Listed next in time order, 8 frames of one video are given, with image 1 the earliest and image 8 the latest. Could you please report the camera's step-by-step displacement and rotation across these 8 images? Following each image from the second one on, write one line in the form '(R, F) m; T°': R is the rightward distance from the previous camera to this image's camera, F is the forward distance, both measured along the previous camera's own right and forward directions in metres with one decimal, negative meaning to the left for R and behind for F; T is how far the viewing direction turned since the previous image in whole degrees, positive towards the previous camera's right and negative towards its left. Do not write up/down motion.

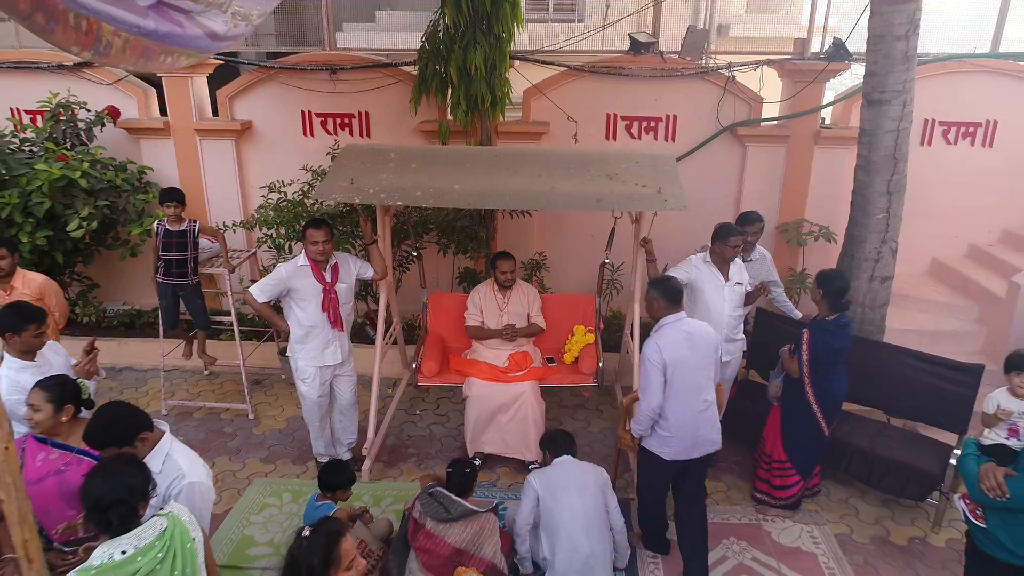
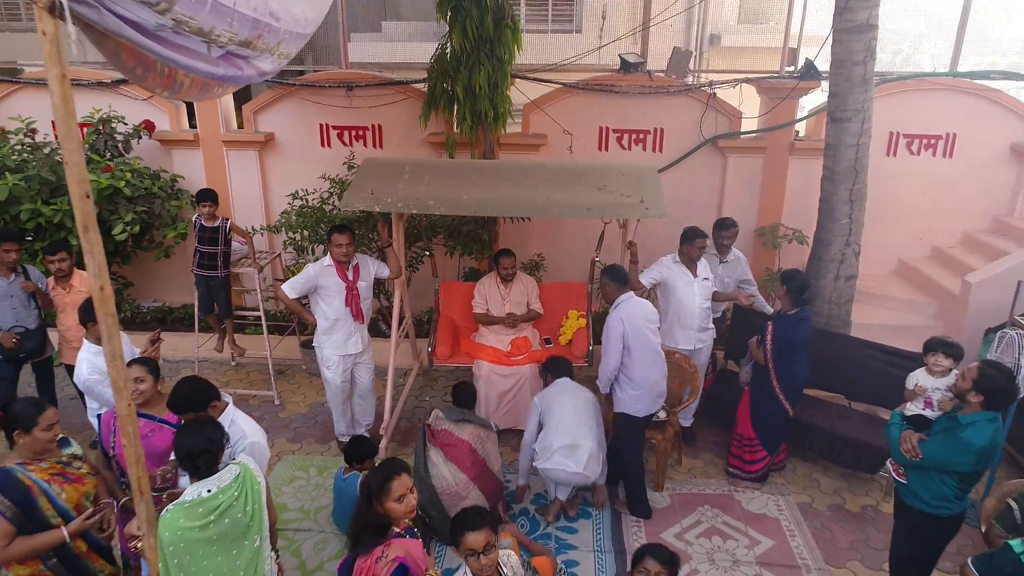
(0.0, -0.6) m; 0°
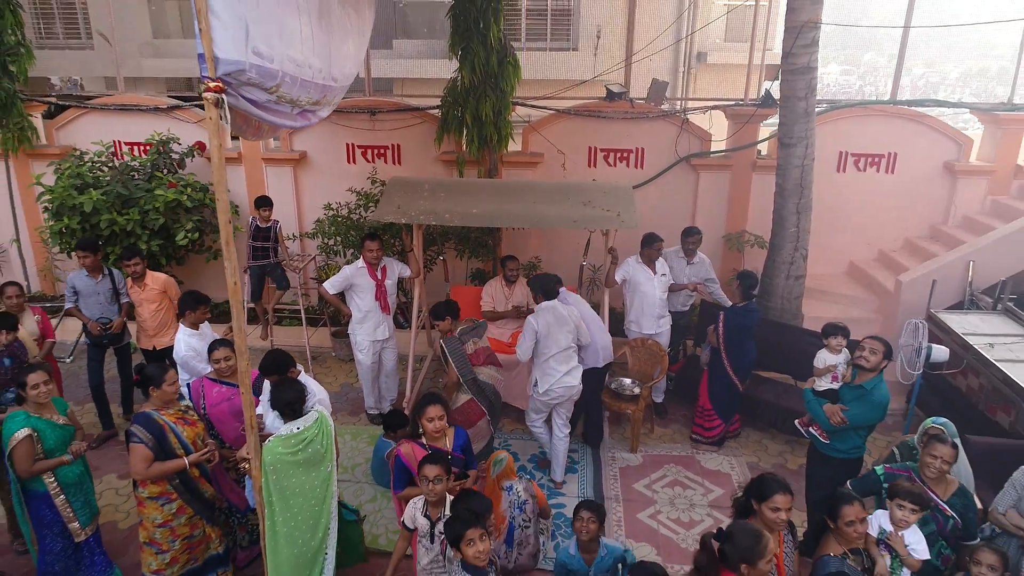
(0.0, -1.0) m; 0°
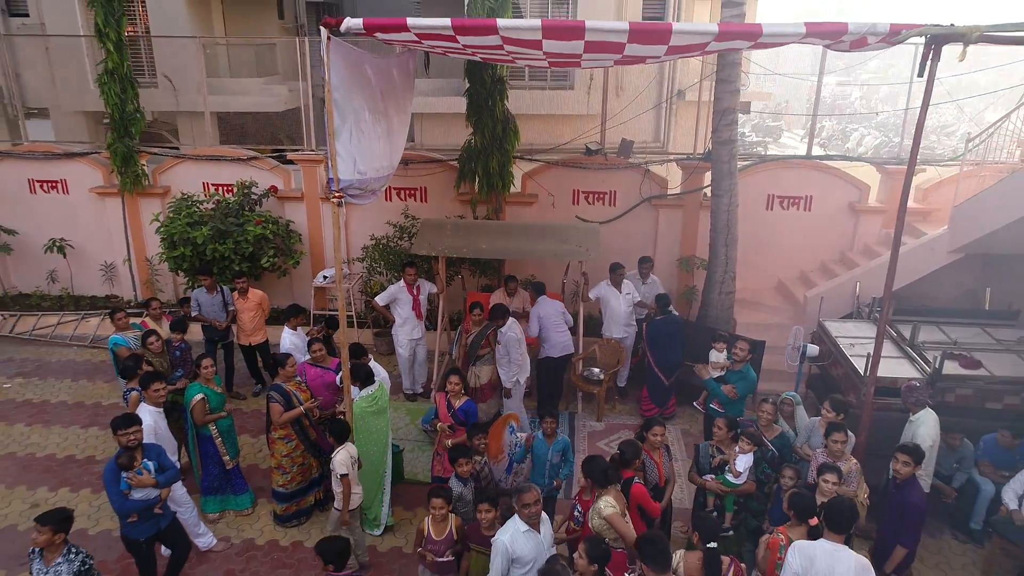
(+0.1, -2.2) m; -1°
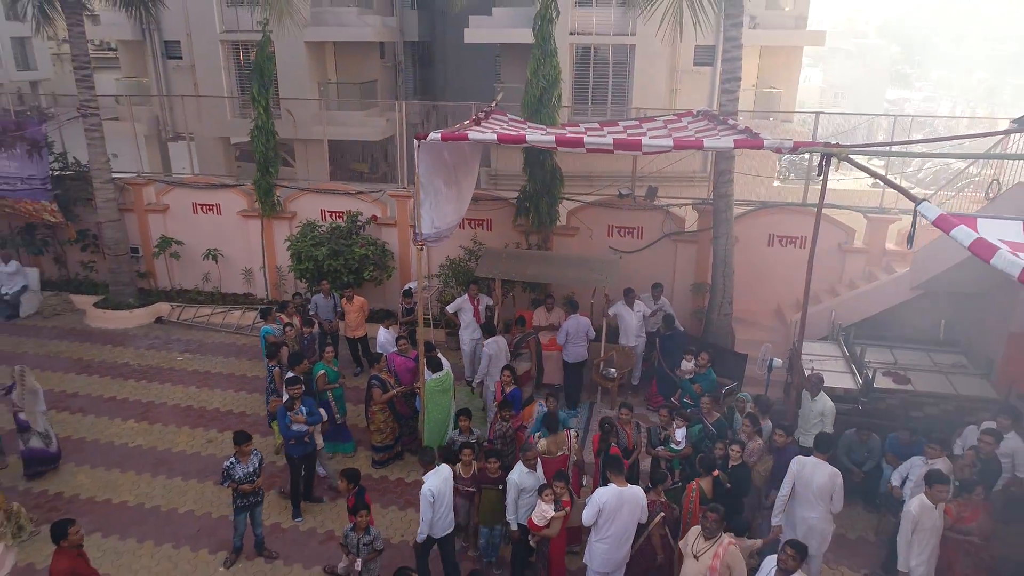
(+0.6, -2.5) m; -7°
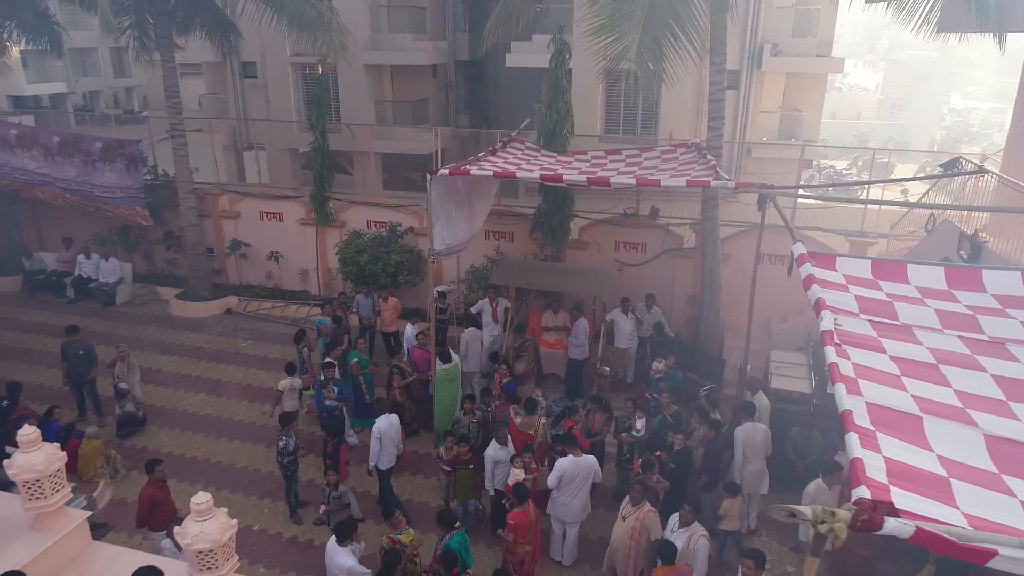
(+0.9, -1.6) m; -5°
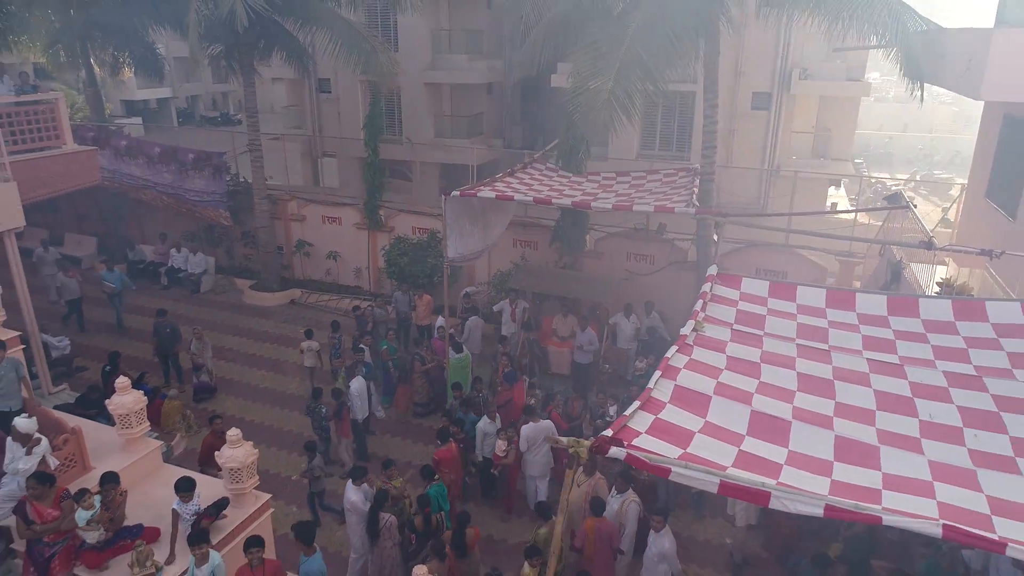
(+1.2, -1.7) m; -6°
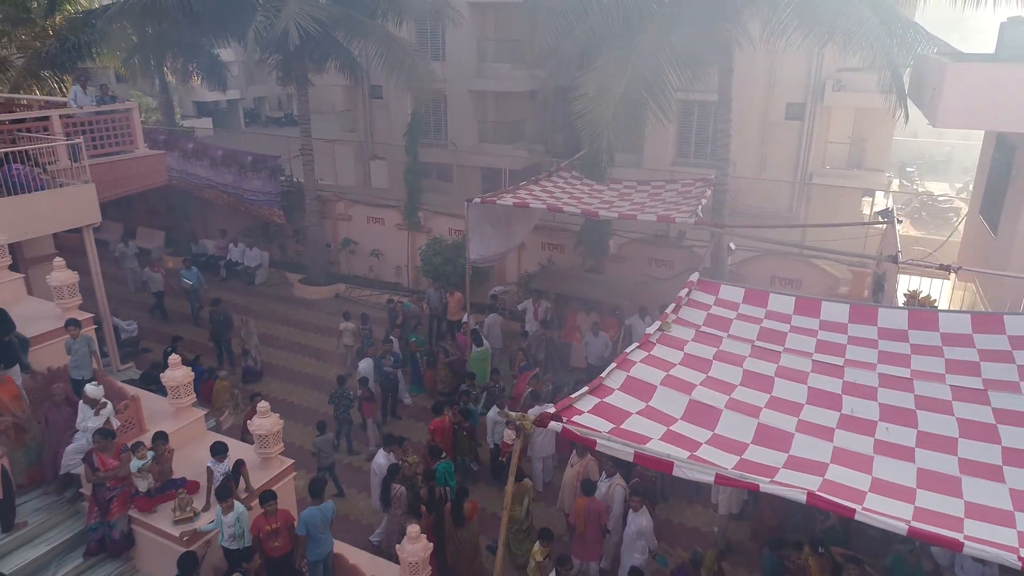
(+0.7, -0.9) m; -4°
